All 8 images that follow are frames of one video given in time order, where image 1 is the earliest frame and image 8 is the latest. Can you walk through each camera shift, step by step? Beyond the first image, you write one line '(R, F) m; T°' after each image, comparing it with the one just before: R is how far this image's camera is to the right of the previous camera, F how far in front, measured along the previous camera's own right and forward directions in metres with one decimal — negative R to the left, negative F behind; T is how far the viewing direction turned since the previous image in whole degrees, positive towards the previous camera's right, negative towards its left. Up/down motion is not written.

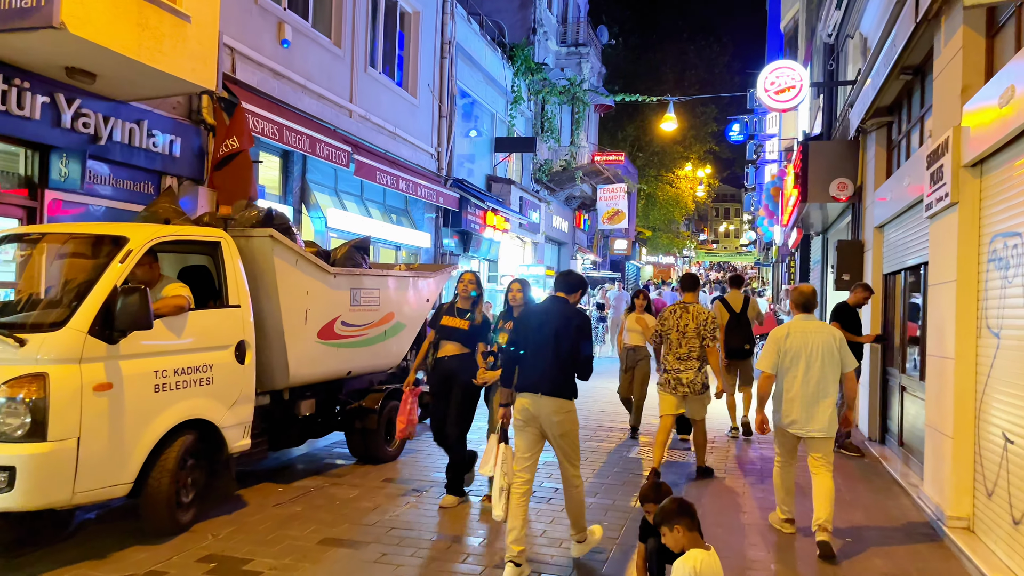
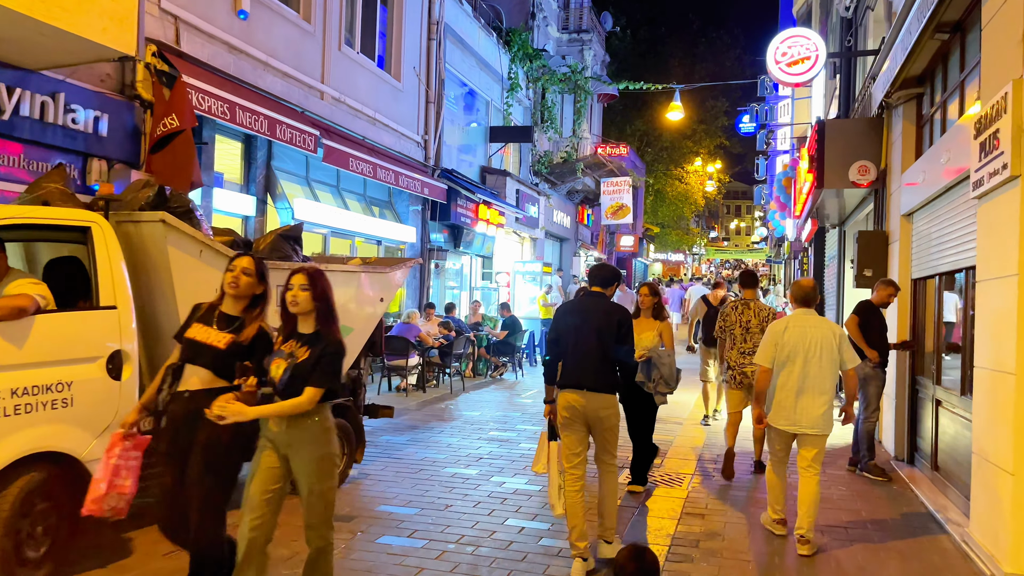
(+0.4, +1.1) m; -1°
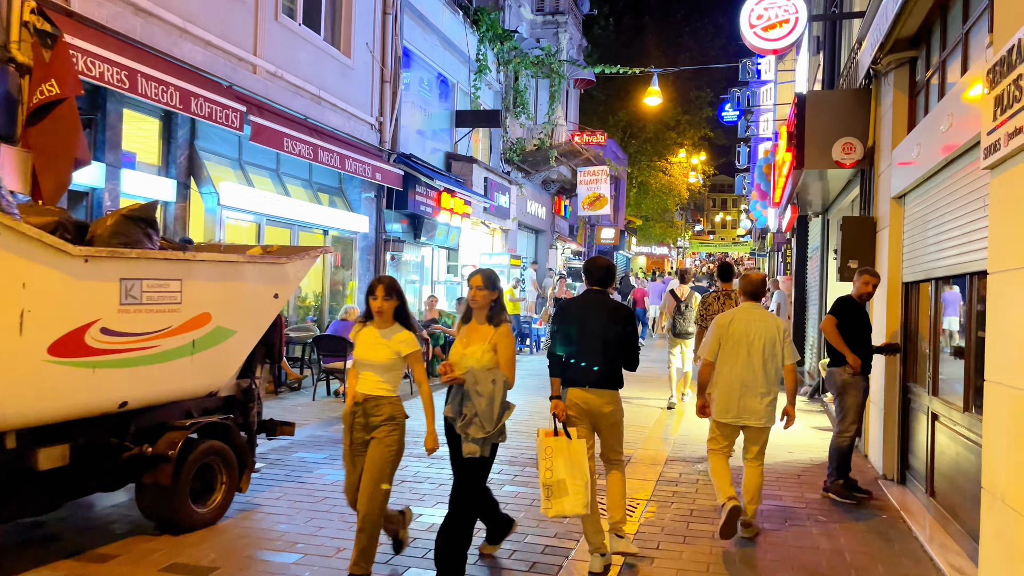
(+0.5, +1.0) m; +1°
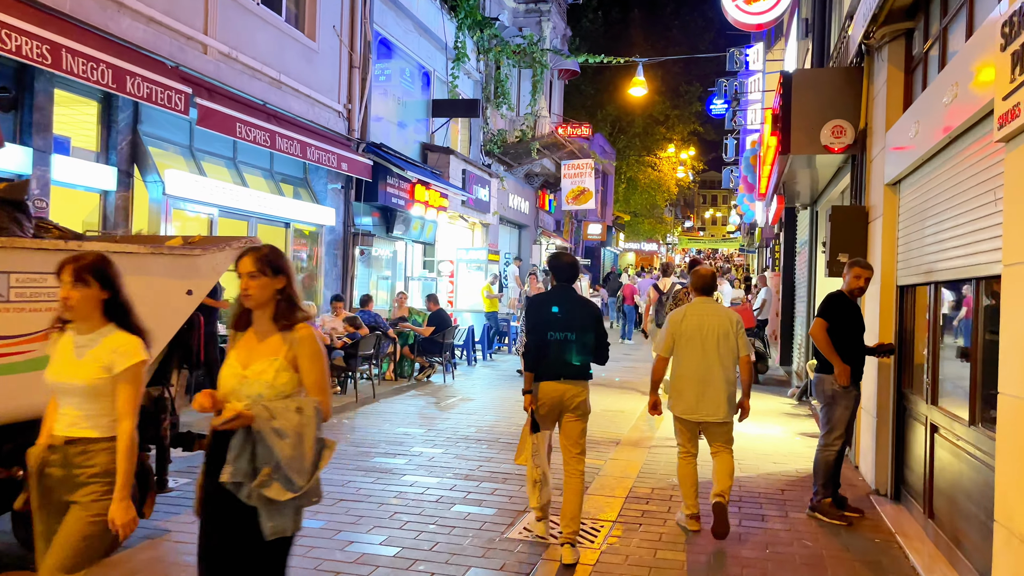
(+0.3, +0.6) m; +1°
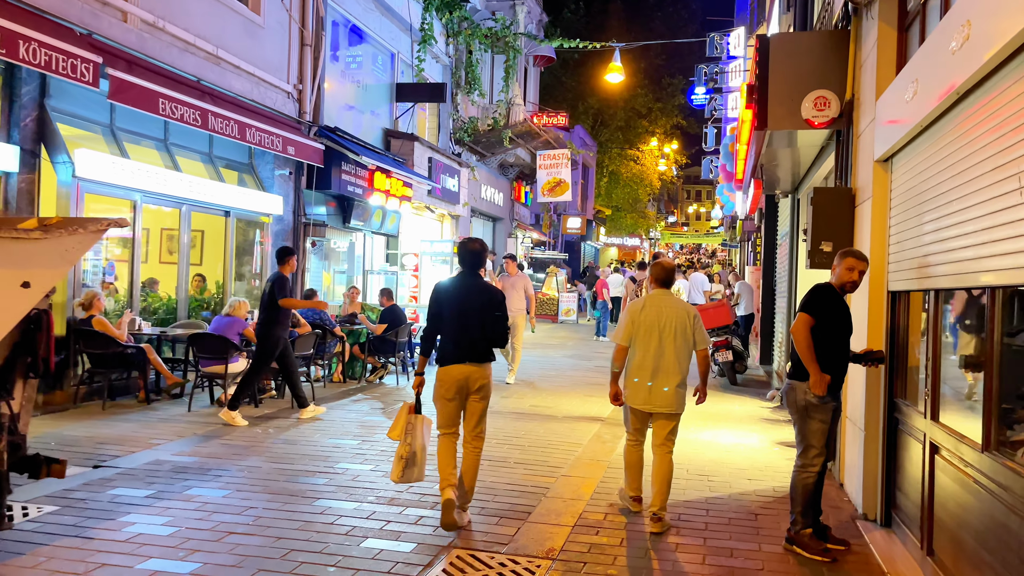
(+0.4, +0.9) m; +1°
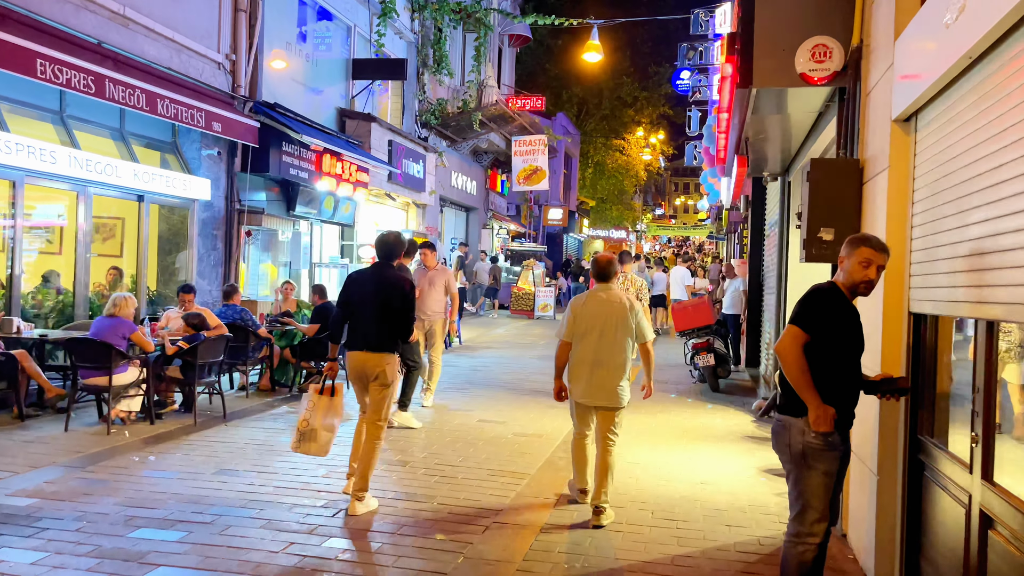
(+0.4, +1.3) m; +1°
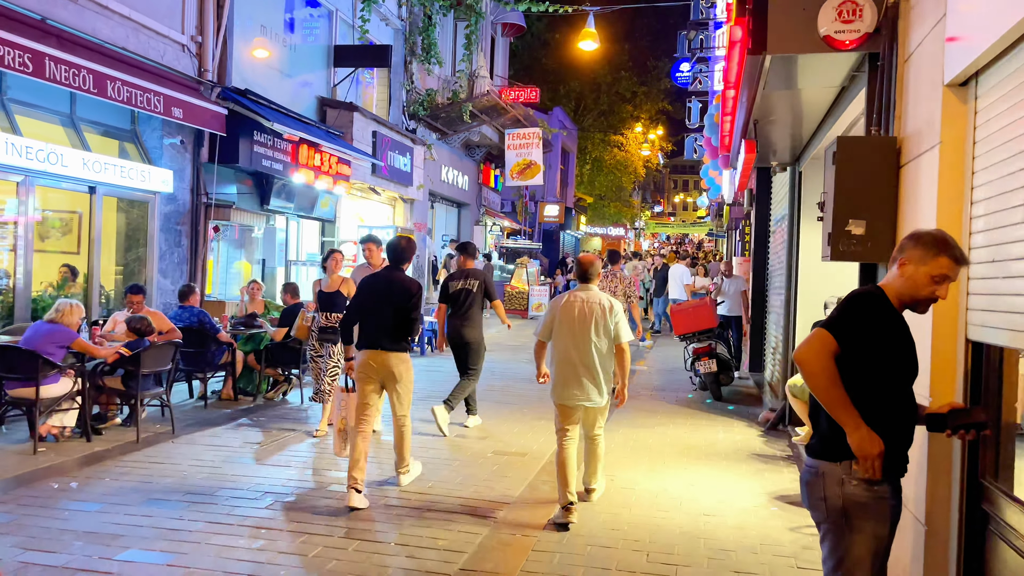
(+0.2, +0.8) m; 0°
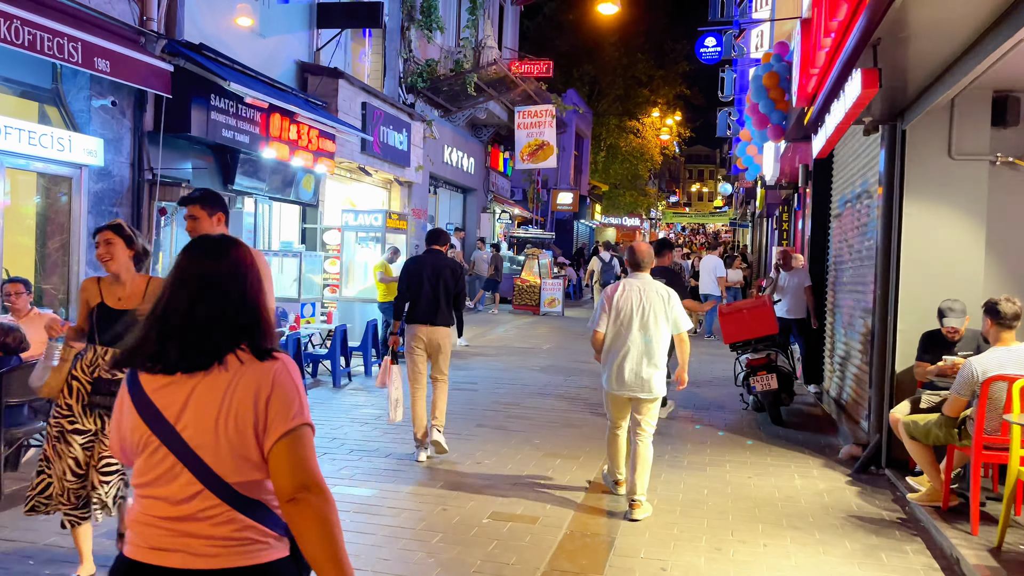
(0.0, +1.9) m; -1°
